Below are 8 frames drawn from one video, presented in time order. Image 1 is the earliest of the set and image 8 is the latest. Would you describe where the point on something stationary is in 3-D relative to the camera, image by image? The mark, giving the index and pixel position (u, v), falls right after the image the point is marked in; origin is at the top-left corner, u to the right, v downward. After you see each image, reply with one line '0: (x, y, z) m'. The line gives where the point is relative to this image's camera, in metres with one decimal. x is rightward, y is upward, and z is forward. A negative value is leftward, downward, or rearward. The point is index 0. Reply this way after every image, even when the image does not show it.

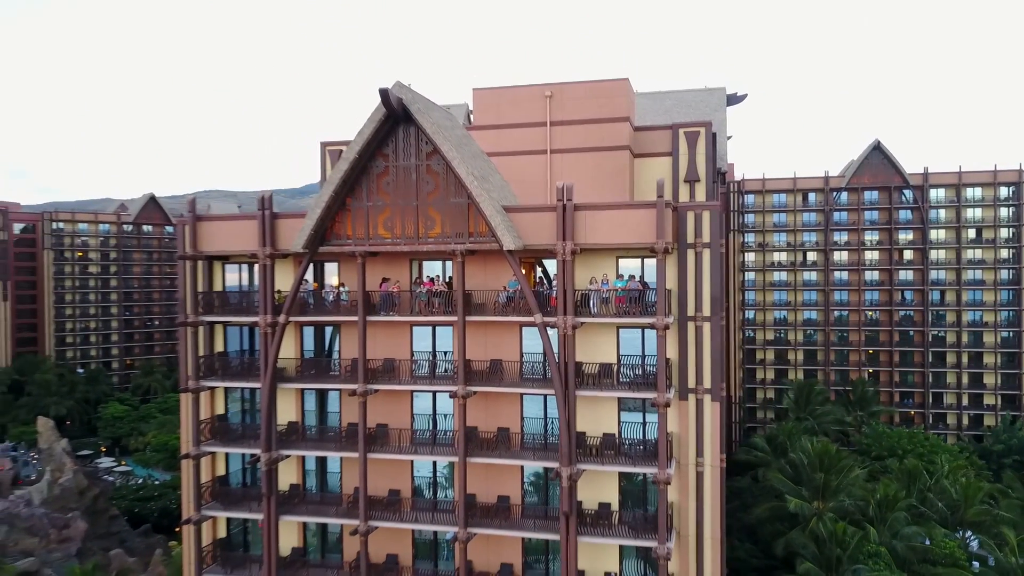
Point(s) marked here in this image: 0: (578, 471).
0: (+1.4, -3.8, +17.0) m
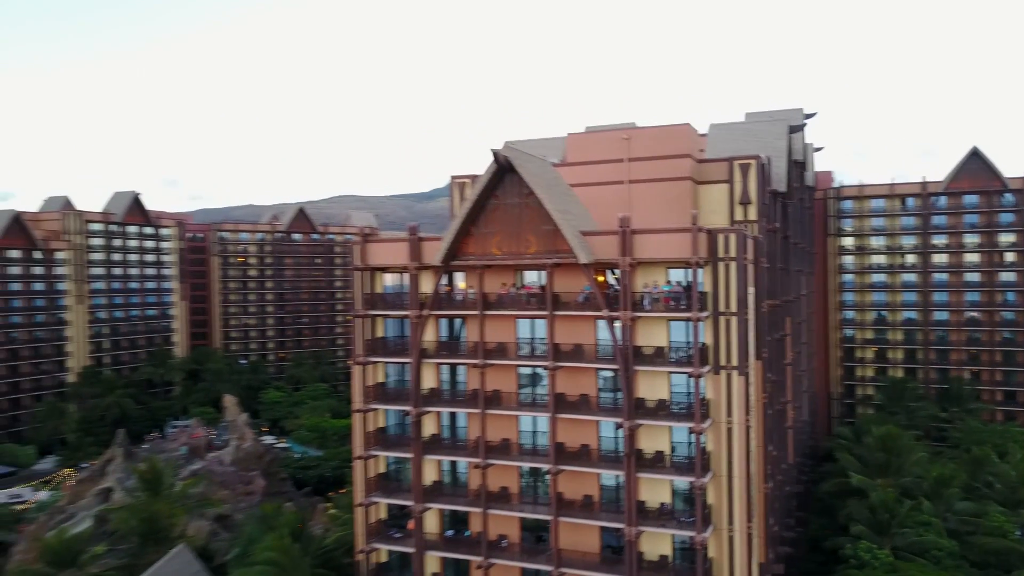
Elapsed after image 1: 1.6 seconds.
0: (+3.5, -3.9, +23.2) m
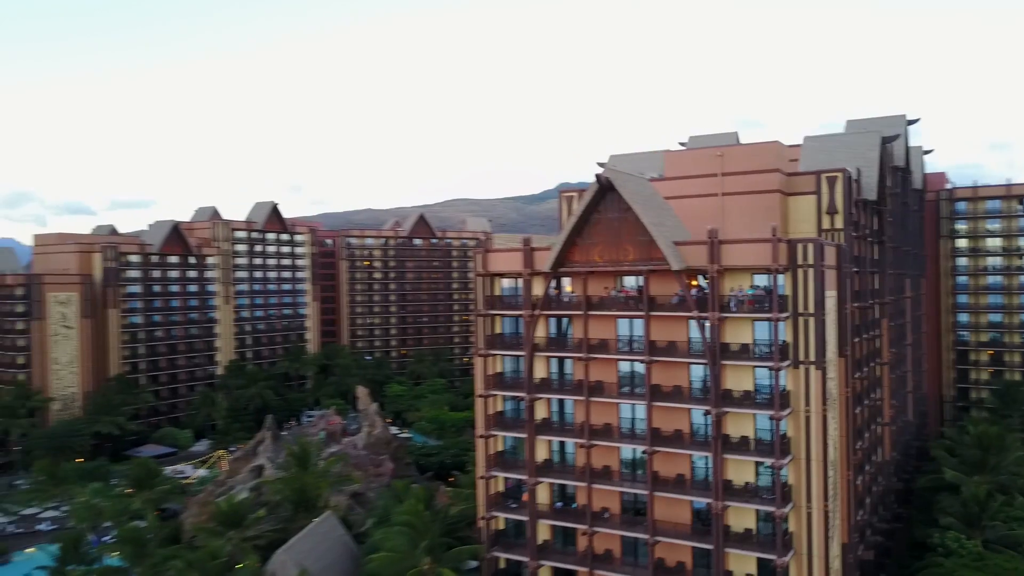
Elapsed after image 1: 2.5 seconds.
0: (+6.8, -4.0, +26.3) m
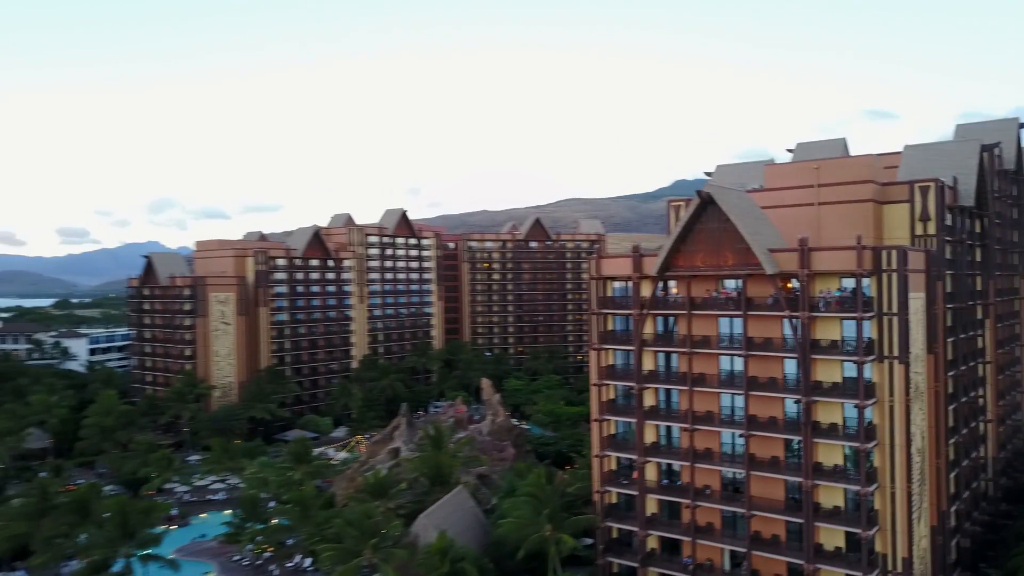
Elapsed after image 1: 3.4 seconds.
0: (+10.9, -4.1, +29.5) m
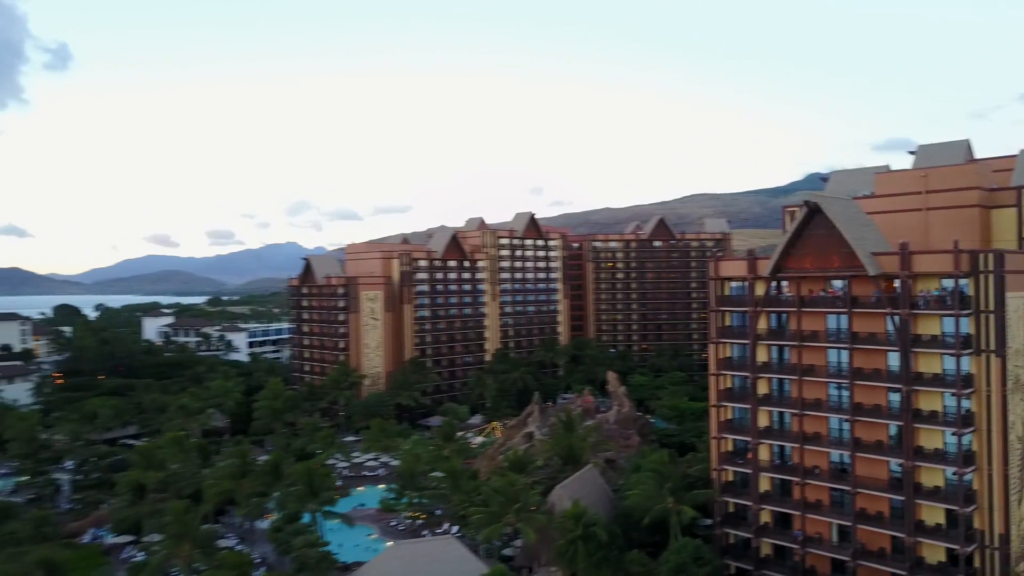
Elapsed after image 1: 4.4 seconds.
0: (+16.1, -4.0, +32.6) m
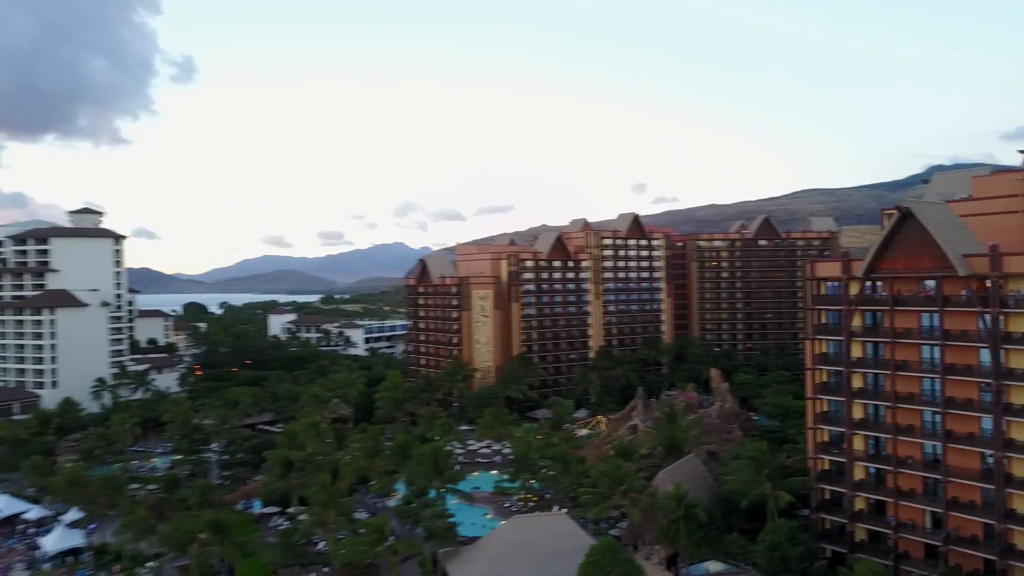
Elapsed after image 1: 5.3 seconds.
0: (+20.8, -4.0, +34.4) m
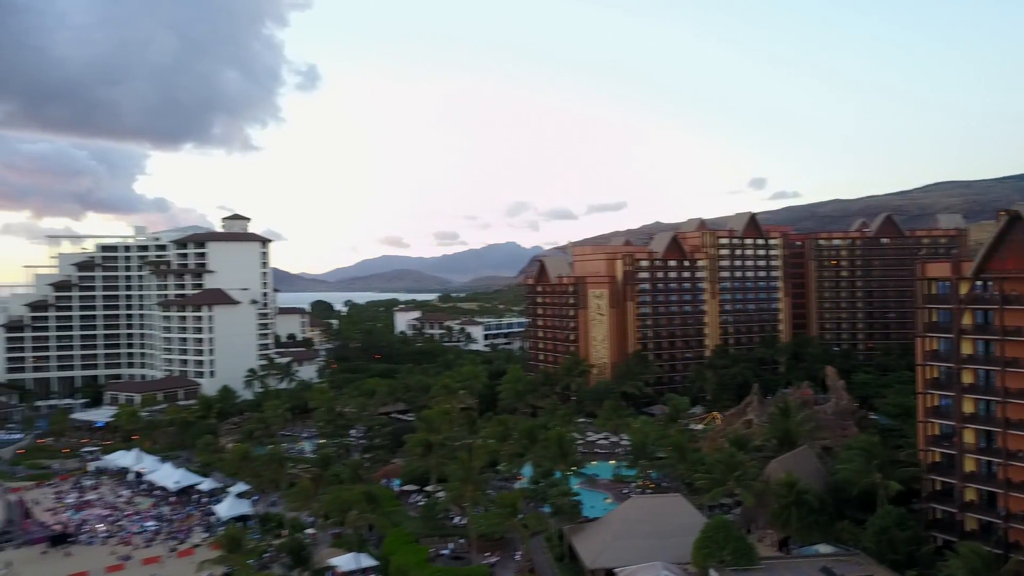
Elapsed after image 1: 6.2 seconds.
0: (+26.3, -4.0, +35.7) m
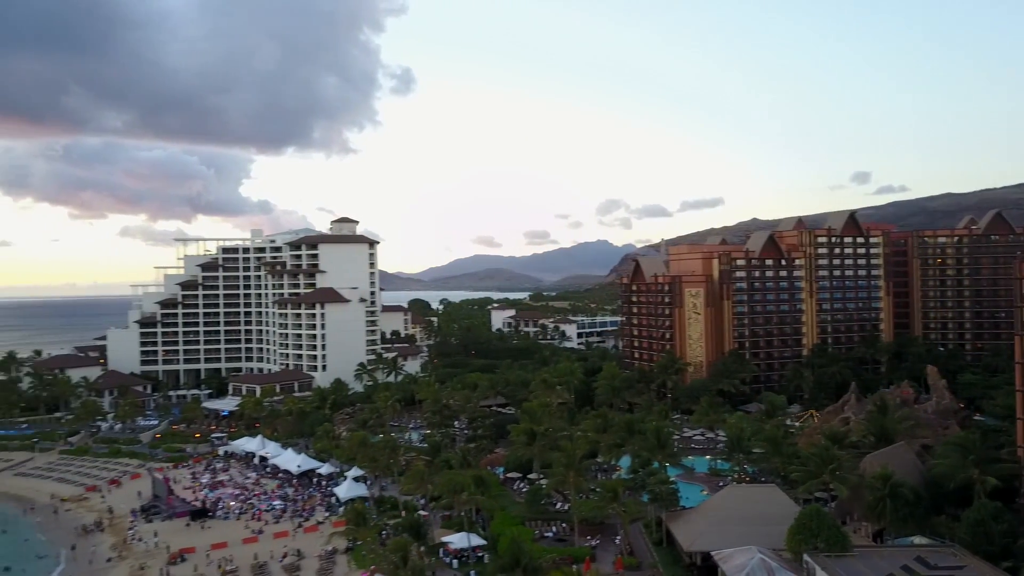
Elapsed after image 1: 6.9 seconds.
0: (+31.1, -4.0, +35.9) m
